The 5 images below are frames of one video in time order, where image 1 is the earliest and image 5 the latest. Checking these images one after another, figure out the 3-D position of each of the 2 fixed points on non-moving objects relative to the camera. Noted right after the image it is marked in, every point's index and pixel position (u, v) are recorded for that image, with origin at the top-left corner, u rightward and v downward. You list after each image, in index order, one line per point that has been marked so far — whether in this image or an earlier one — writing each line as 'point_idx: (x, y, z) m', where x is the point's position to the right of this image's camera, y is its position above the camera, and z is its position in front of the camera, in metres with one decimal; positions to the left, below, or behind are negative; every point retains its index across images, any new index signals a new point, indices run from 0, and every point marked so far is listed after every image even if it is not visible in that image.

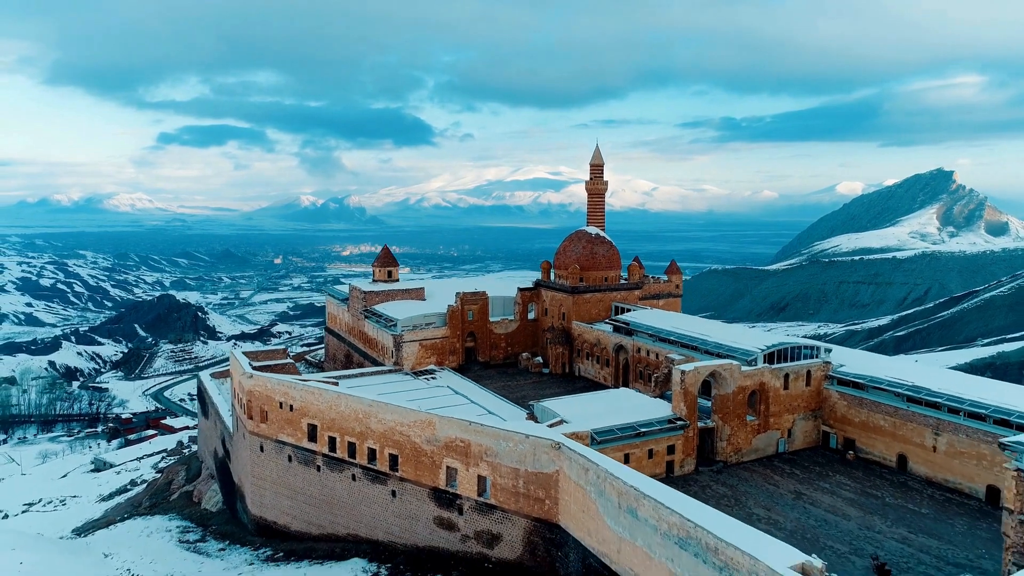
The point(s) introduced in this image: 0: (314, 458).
0: (-5.6, -4.8, +19.9) m
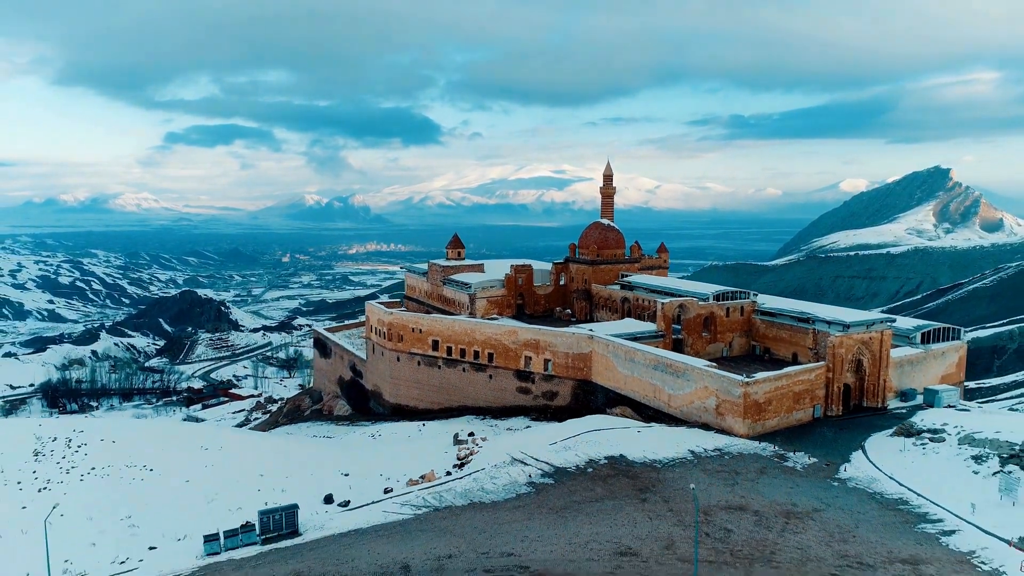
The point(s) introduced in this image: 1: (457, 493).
0: (-3.5, -3.3, +32.2) m
1: (-1.3, -4.9, +16.7) m
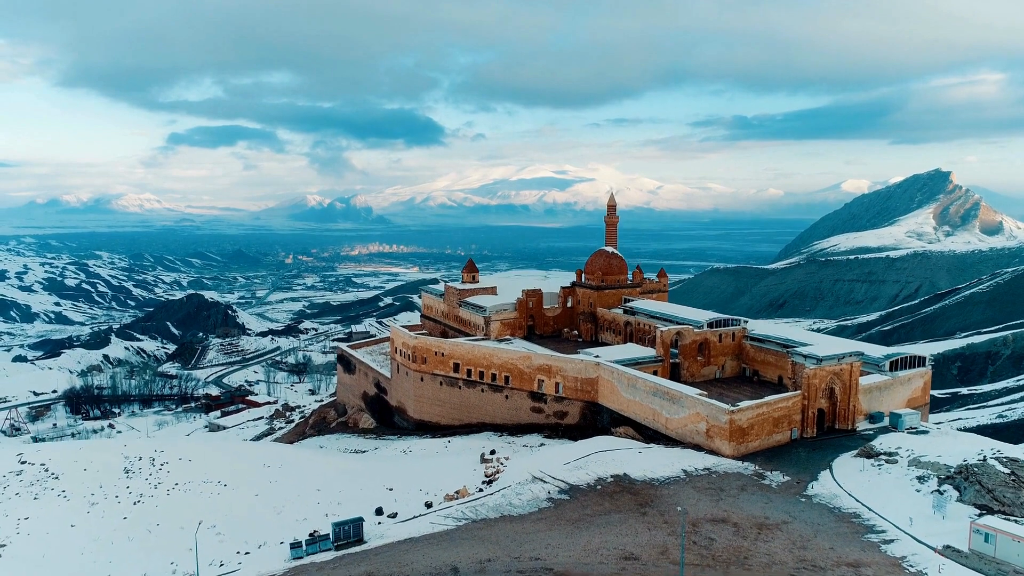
0: (-2.8, -4.7, +35.6) m
1: (-0.6, -6.3, +20.1) m
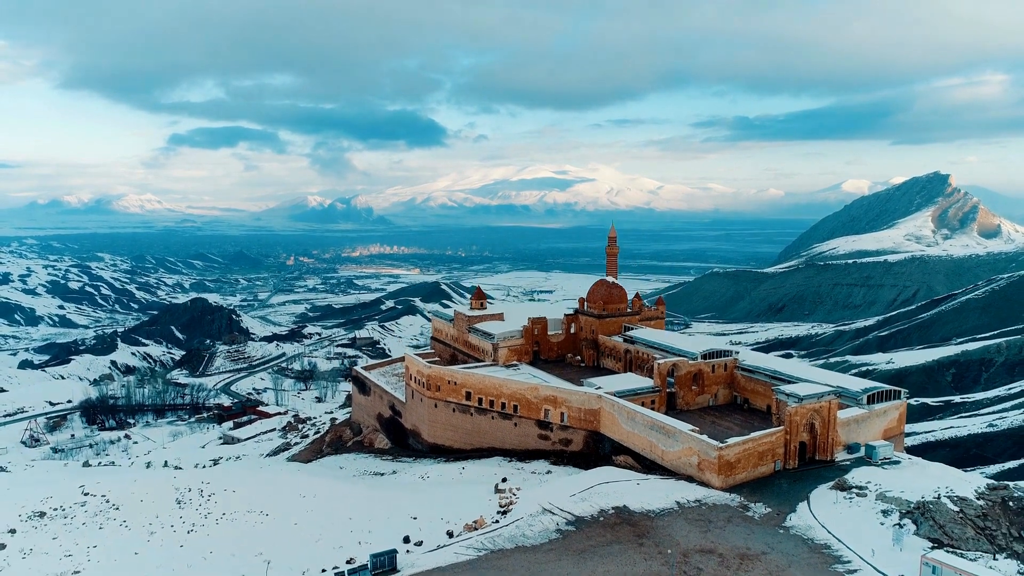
0: (-2.3, -6.6, +38.3) m
1: (-0.2, -8.1, +22.8) m
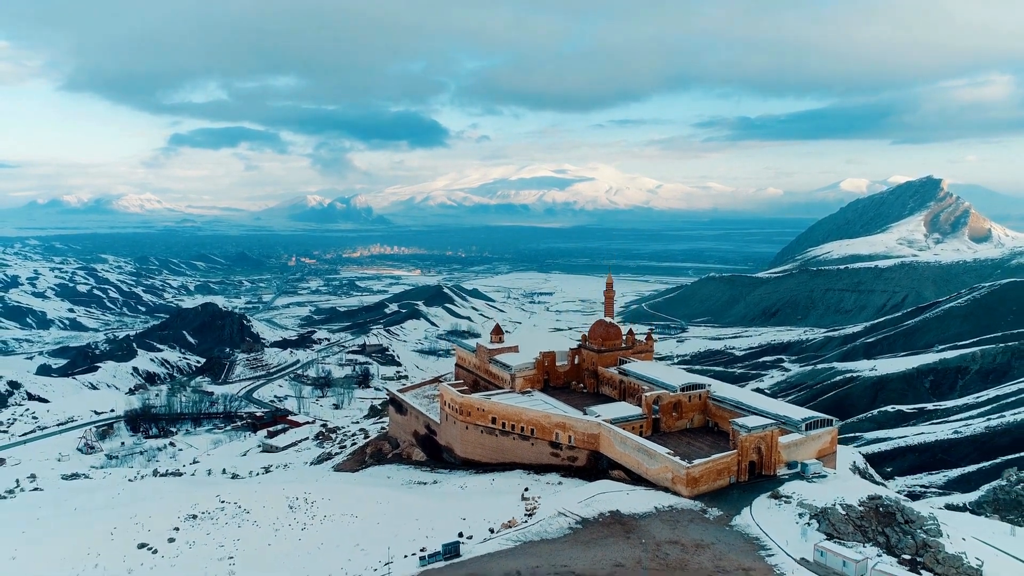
0: (-1.2, -9.7, +47.8) m
1: (+1.0, -11.3, +32.3) m
